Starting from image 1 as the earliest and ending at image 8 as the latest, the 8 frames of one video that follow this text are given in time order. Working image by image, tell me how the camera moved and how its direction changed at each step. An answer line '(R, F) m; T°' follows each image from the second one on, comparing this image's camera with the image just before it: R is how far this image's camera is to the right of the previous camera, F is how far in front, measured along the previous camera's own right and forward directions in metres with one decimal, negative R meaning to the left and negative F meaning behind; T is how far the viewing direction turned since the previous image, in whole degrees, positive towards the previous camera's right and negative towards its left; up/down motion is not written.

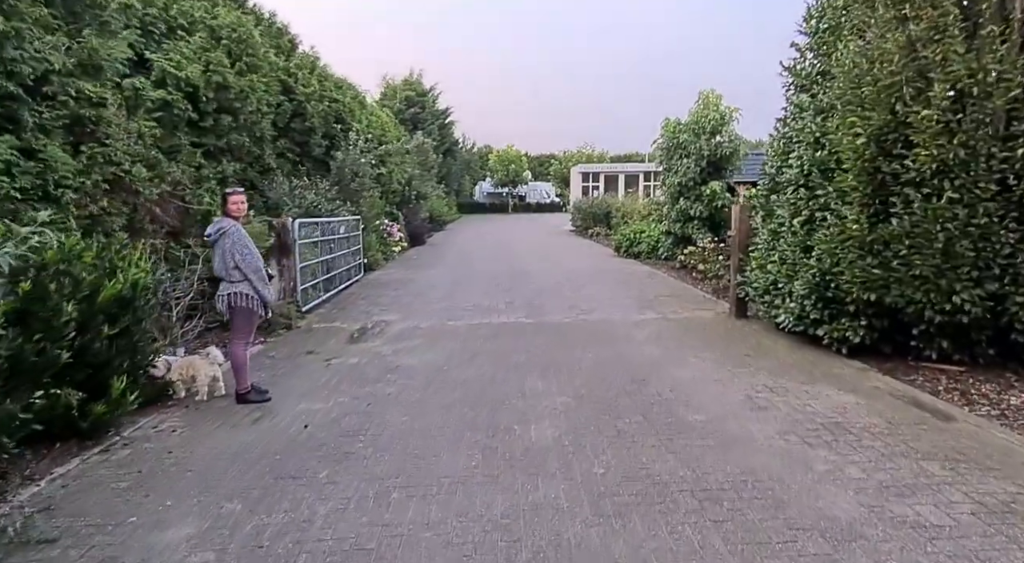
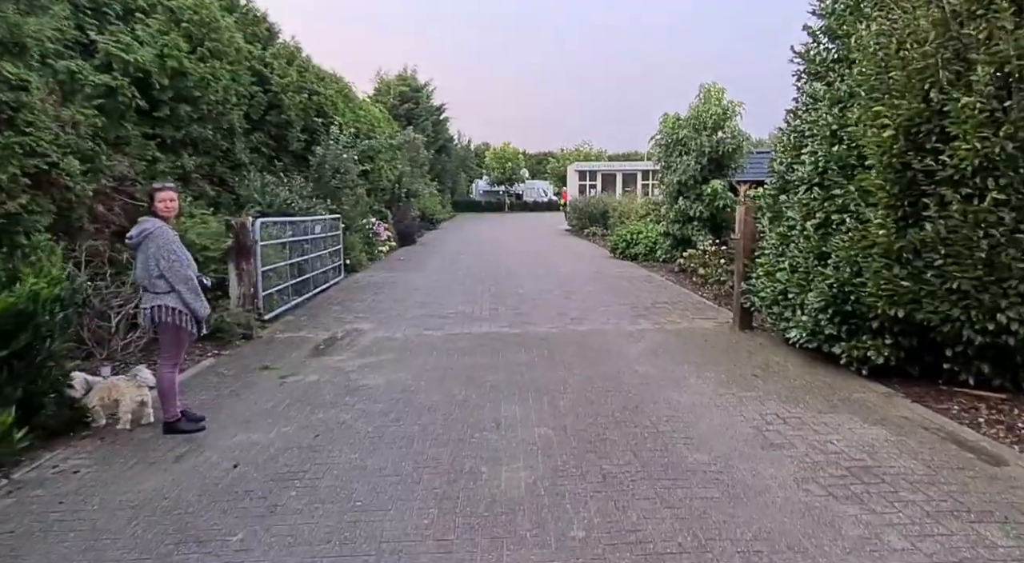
(+0.2, +0.7) m; 0°
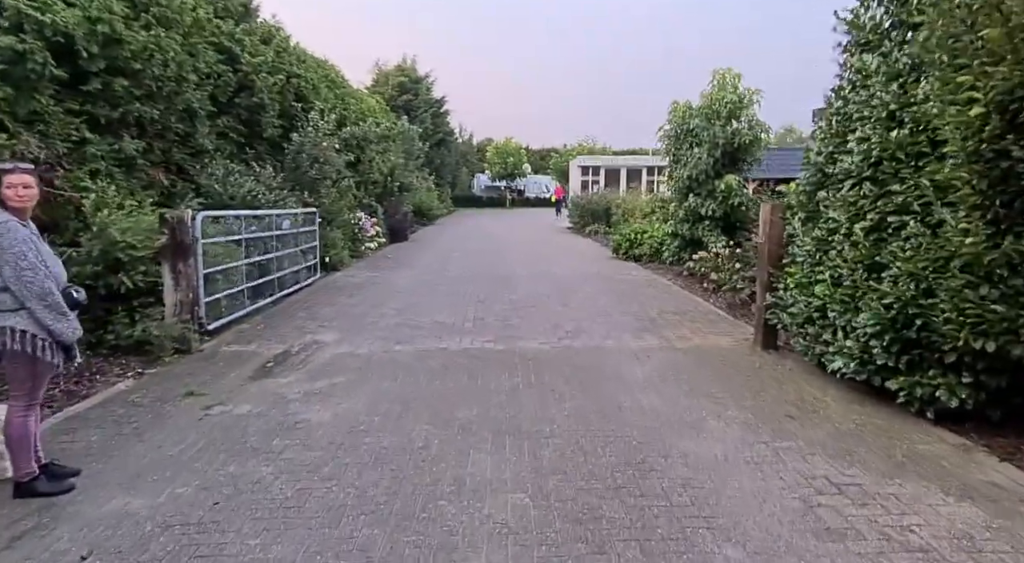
(+0.2, +1.1) m; 0°
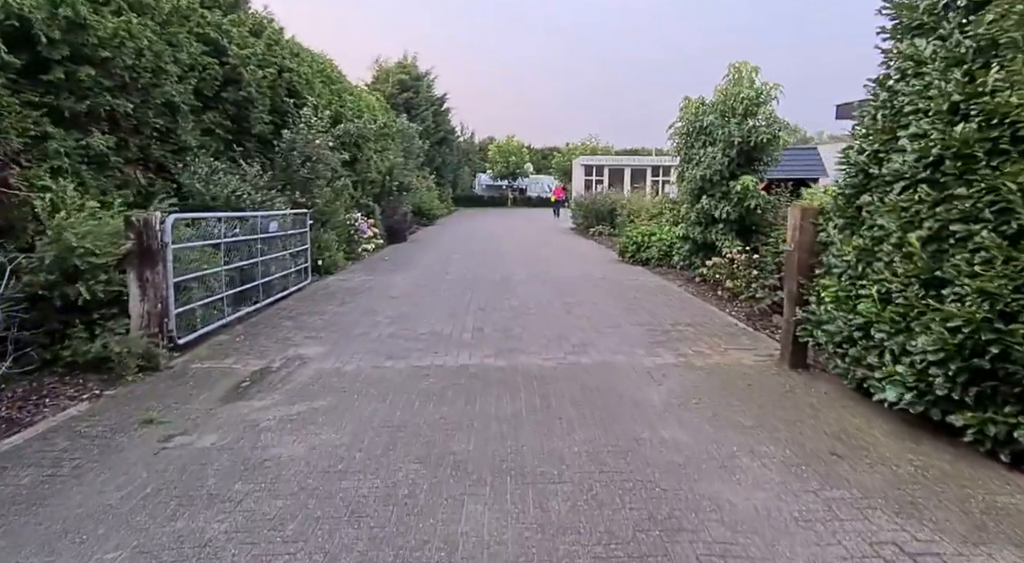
(0.0, +0.6) m; 0°
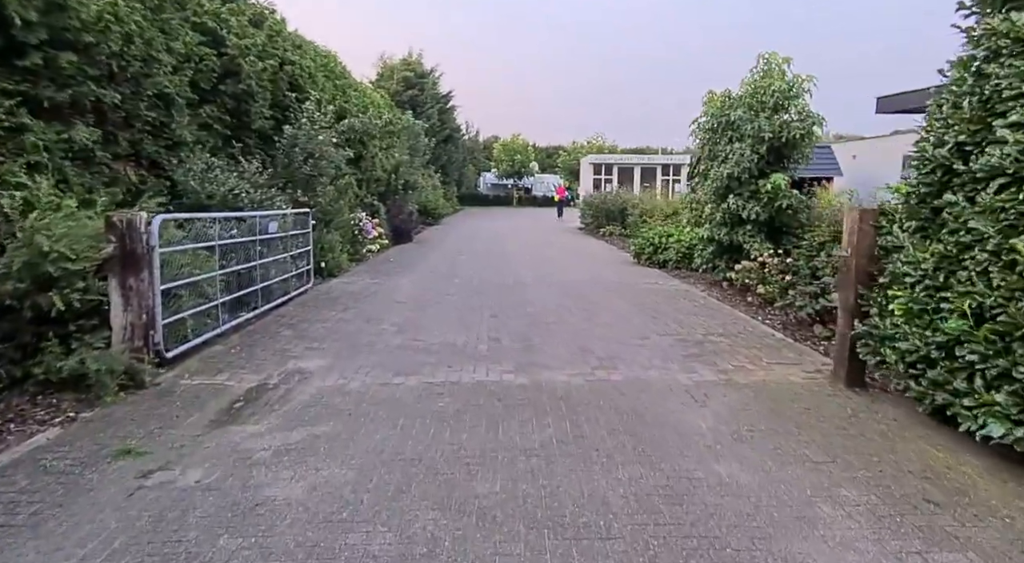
(-0.2, +0.6) m; 0°
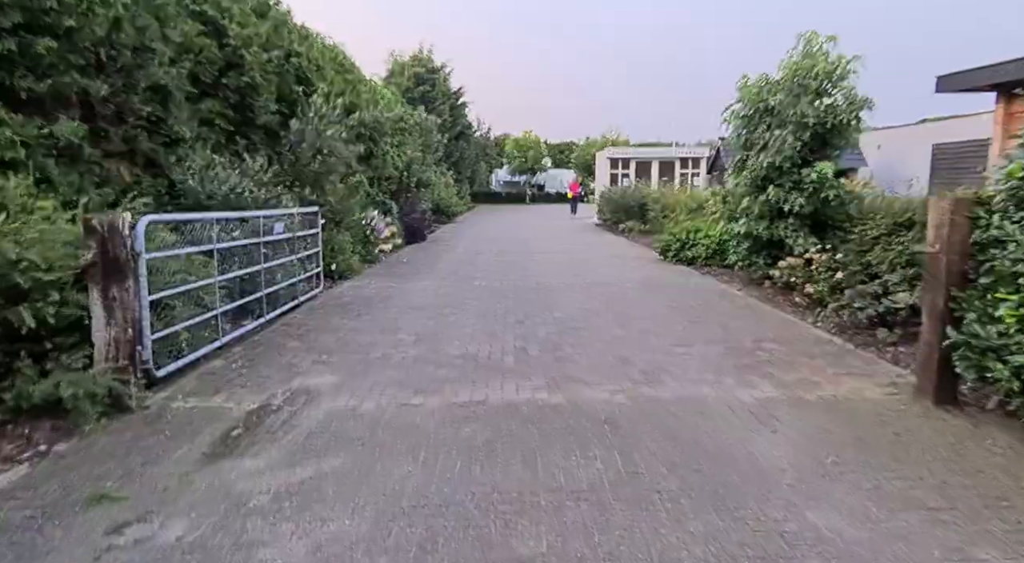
(-0.2, +0.6) m; -1°
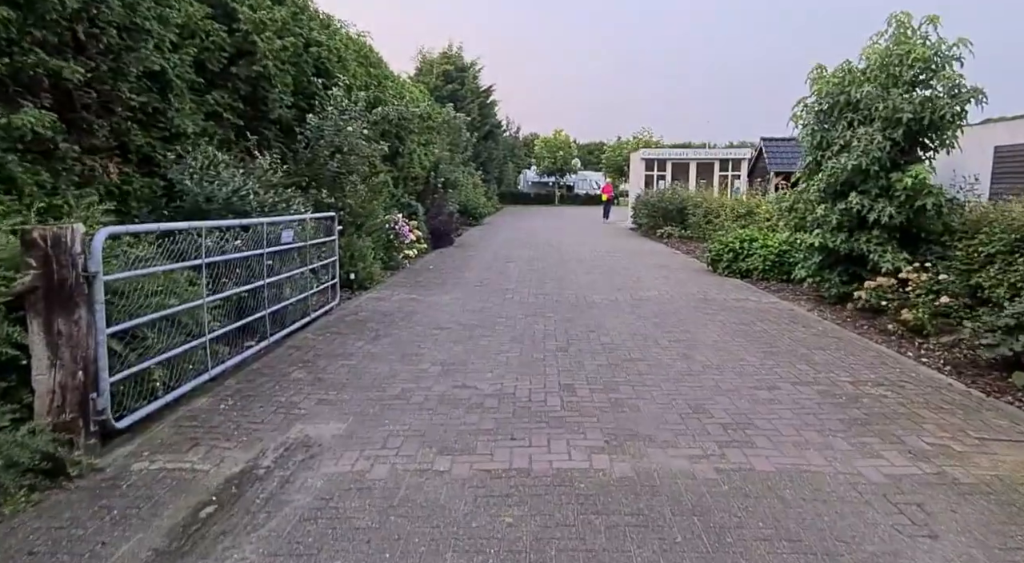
(-0.2, +1.0) m; -2°
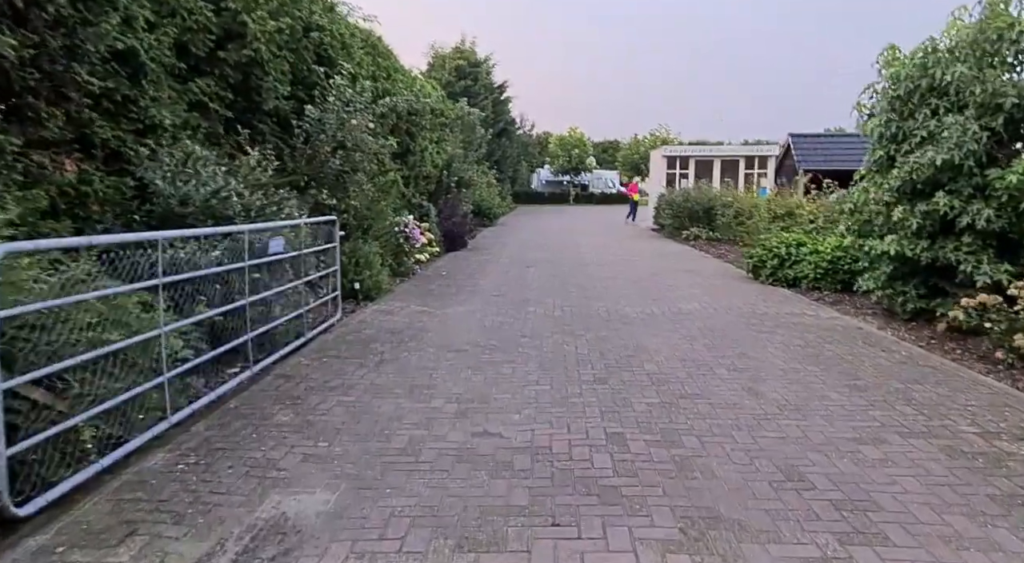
(-0.1, +1.0) m; -1°
